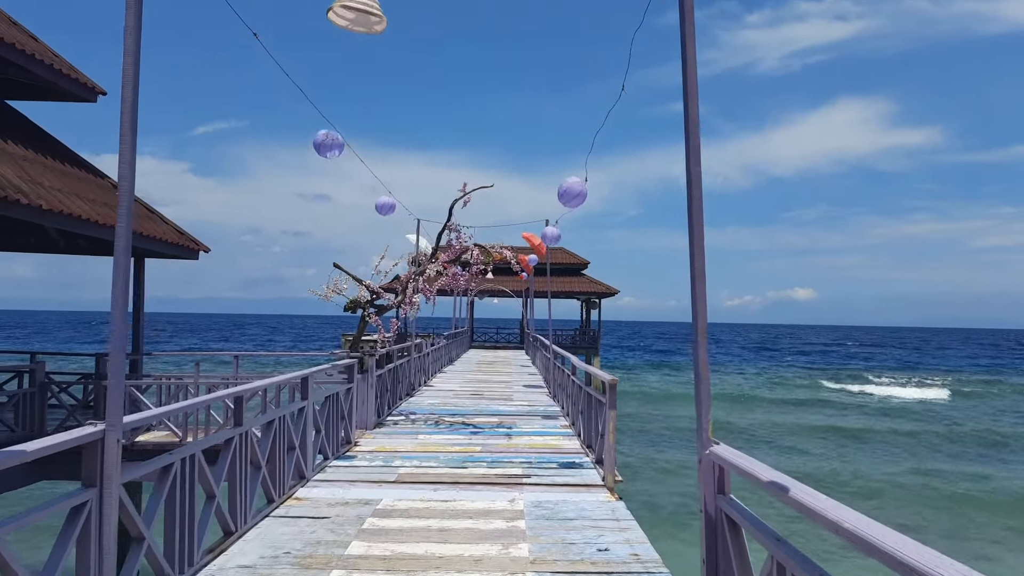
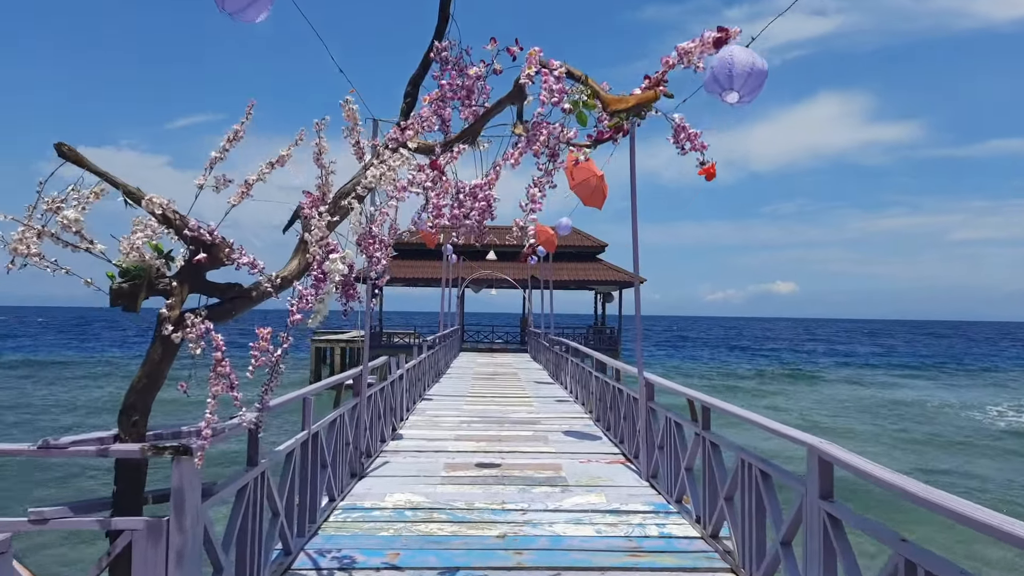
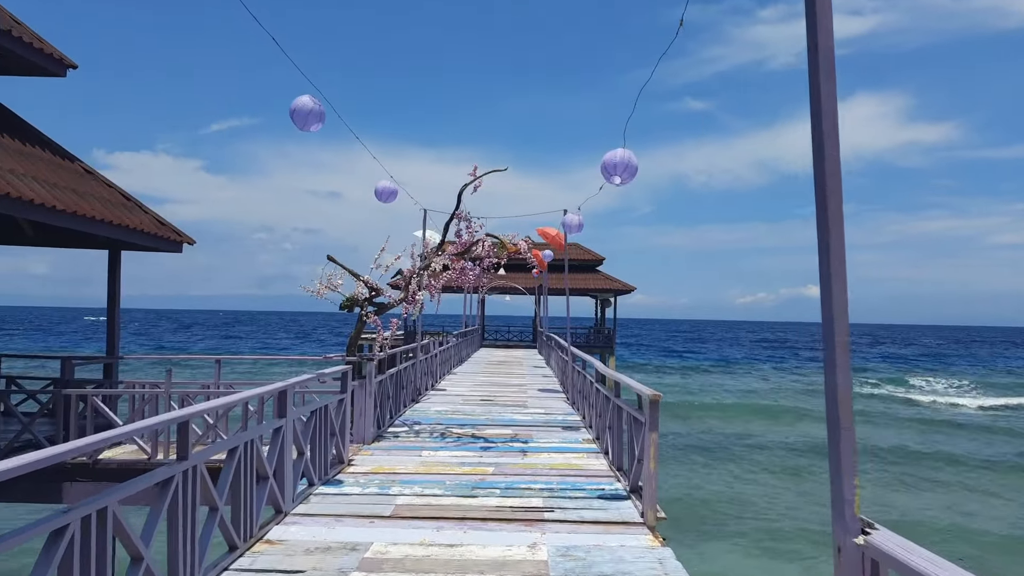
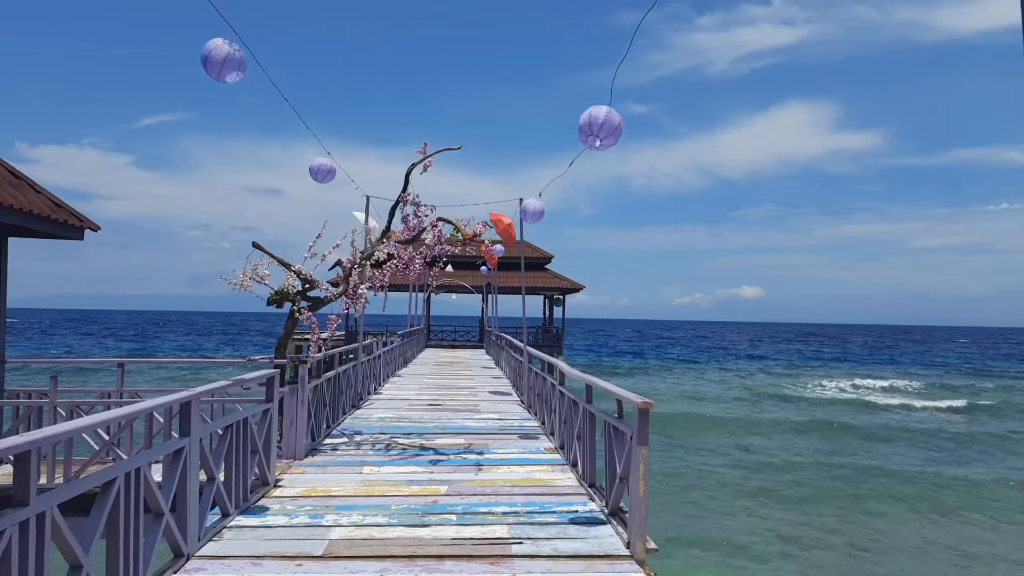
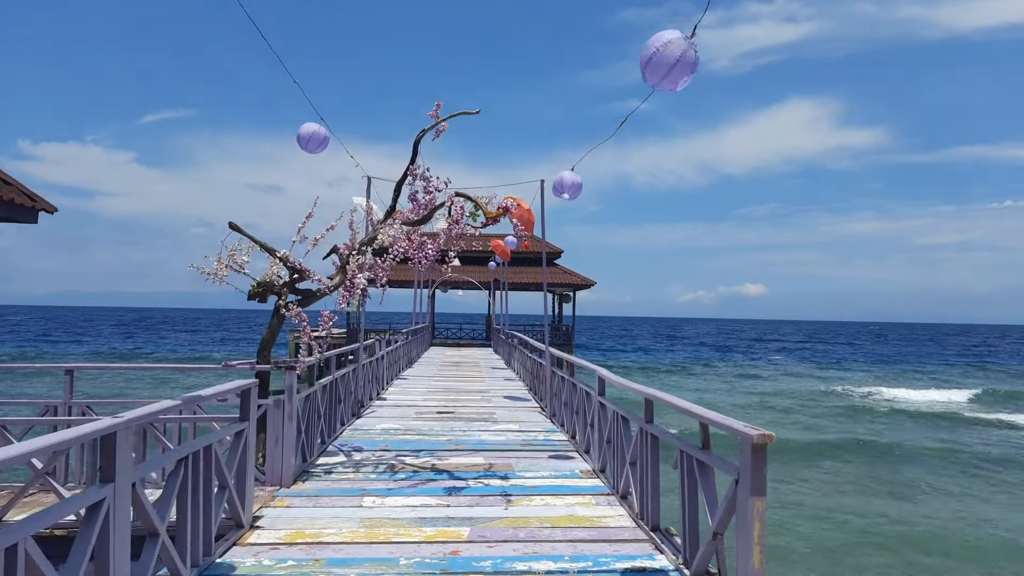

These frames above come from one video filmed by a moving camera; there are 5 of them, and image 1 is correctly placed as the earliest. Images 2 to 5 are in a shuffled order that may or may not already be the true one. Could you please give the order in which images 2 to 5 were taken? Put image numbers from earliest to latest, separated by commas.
3, 4, 5, 2
